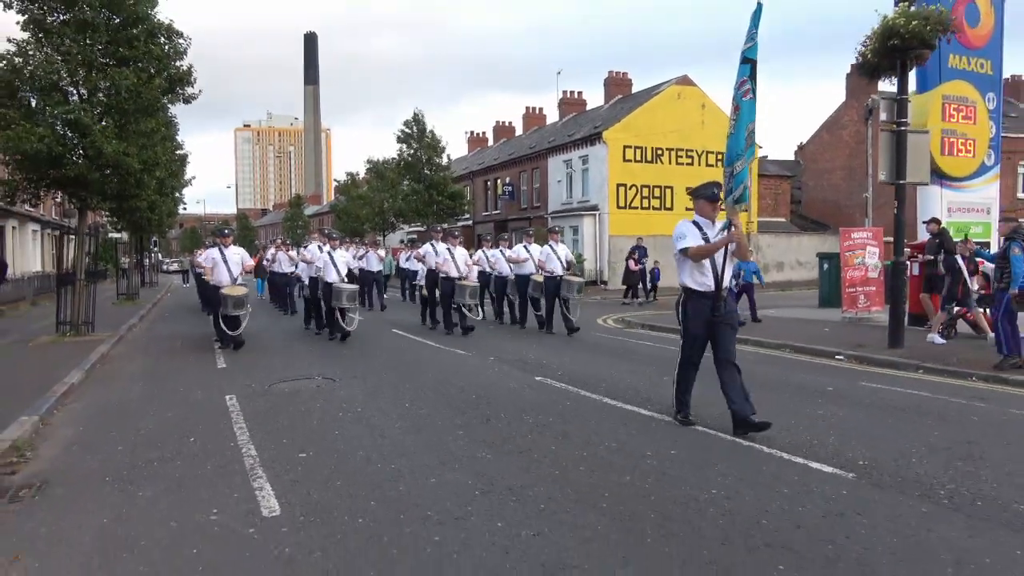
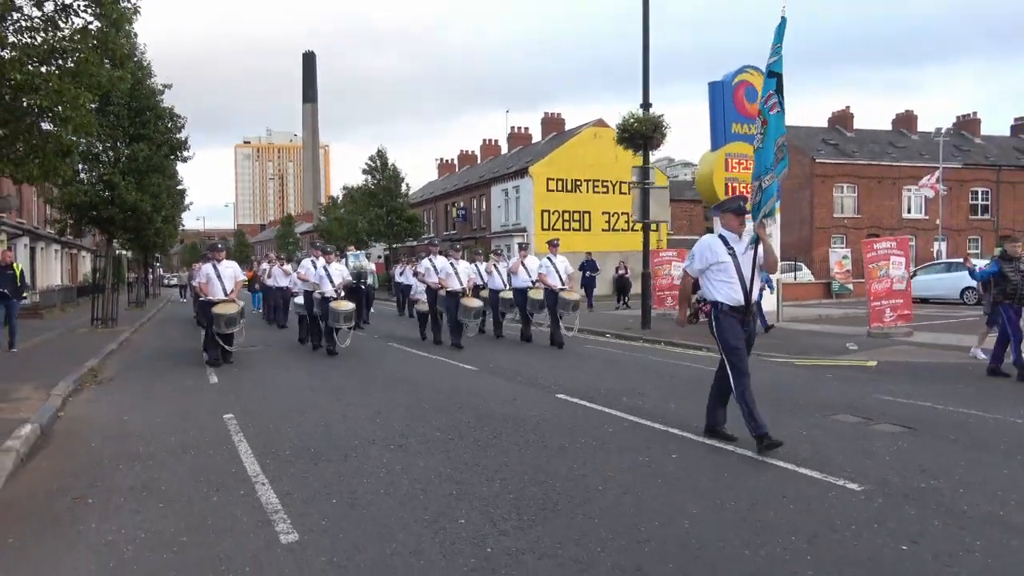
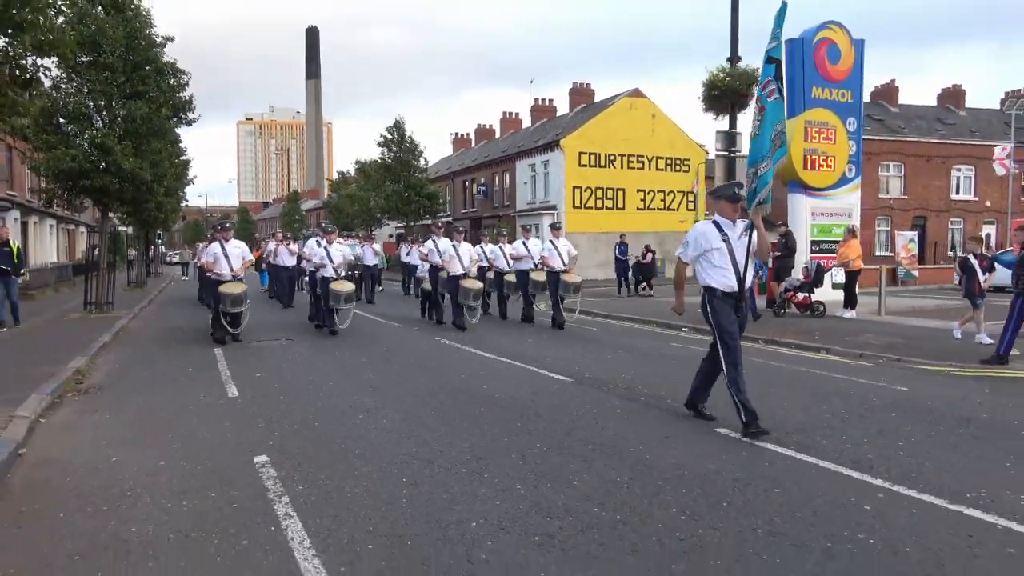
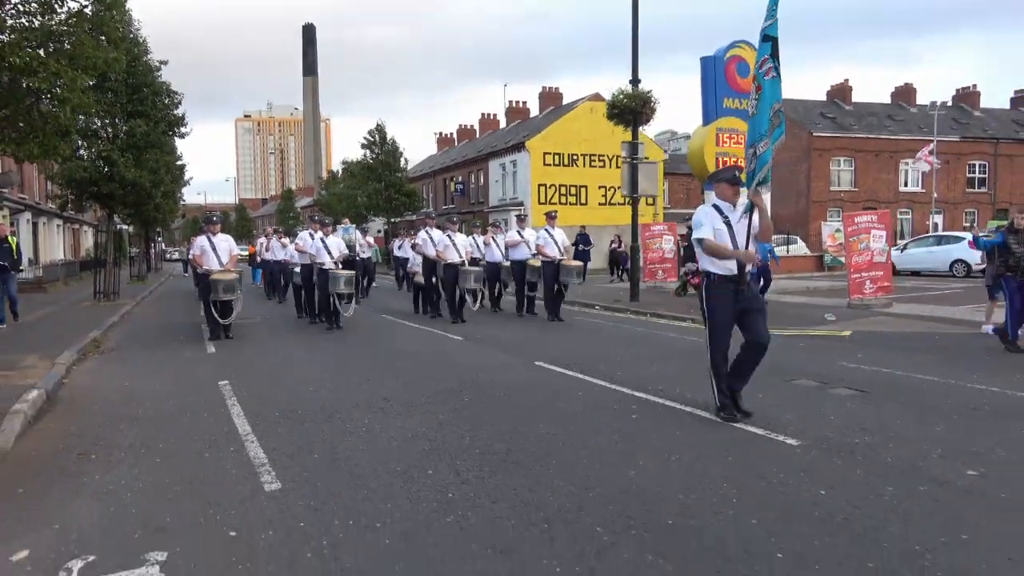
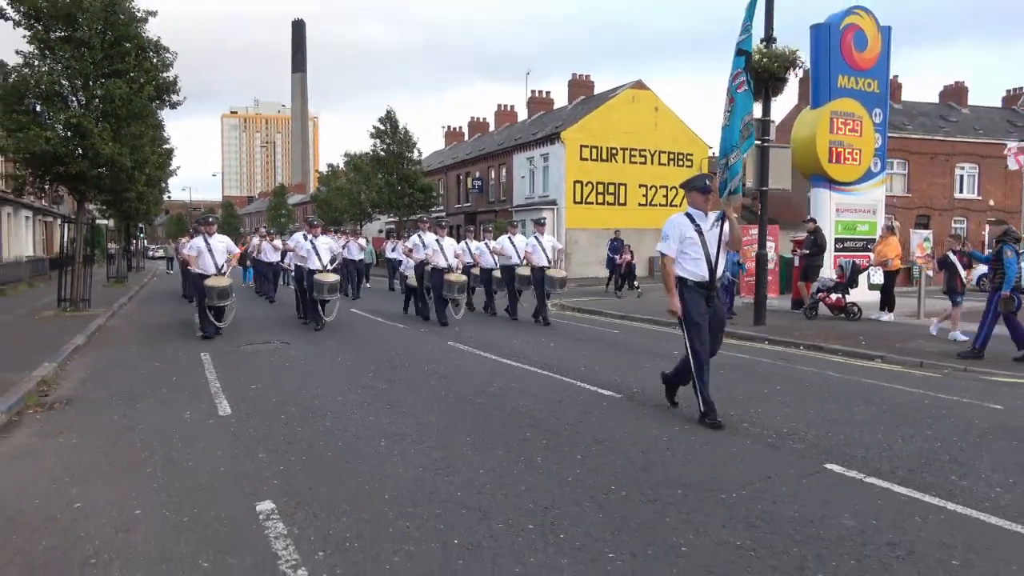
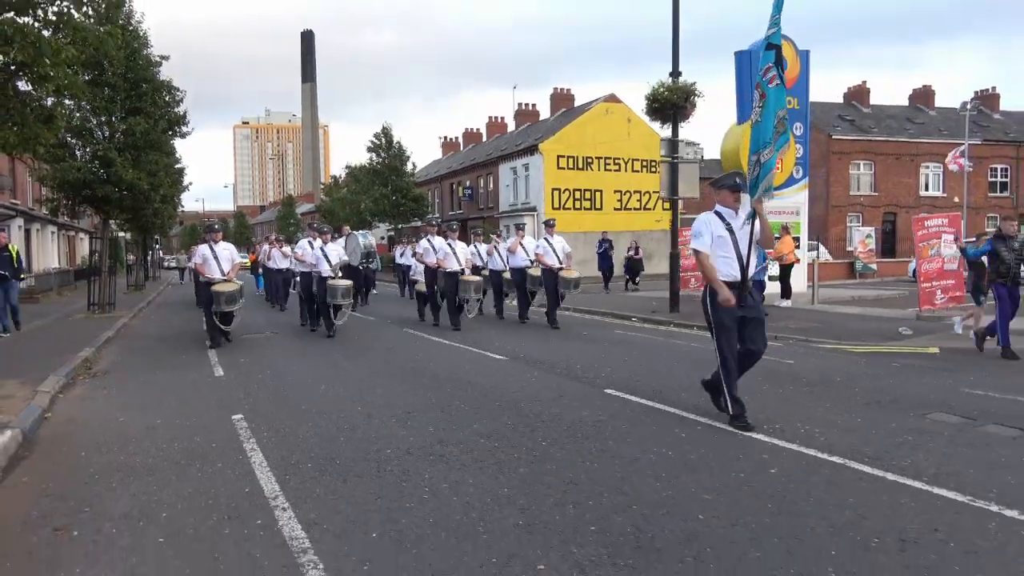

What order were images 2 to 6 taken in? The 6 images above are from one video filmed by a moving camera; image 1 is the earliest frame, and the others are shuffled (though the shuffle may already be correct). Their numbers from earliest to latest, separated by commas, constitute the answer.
5, 3, 6, 2, 4
